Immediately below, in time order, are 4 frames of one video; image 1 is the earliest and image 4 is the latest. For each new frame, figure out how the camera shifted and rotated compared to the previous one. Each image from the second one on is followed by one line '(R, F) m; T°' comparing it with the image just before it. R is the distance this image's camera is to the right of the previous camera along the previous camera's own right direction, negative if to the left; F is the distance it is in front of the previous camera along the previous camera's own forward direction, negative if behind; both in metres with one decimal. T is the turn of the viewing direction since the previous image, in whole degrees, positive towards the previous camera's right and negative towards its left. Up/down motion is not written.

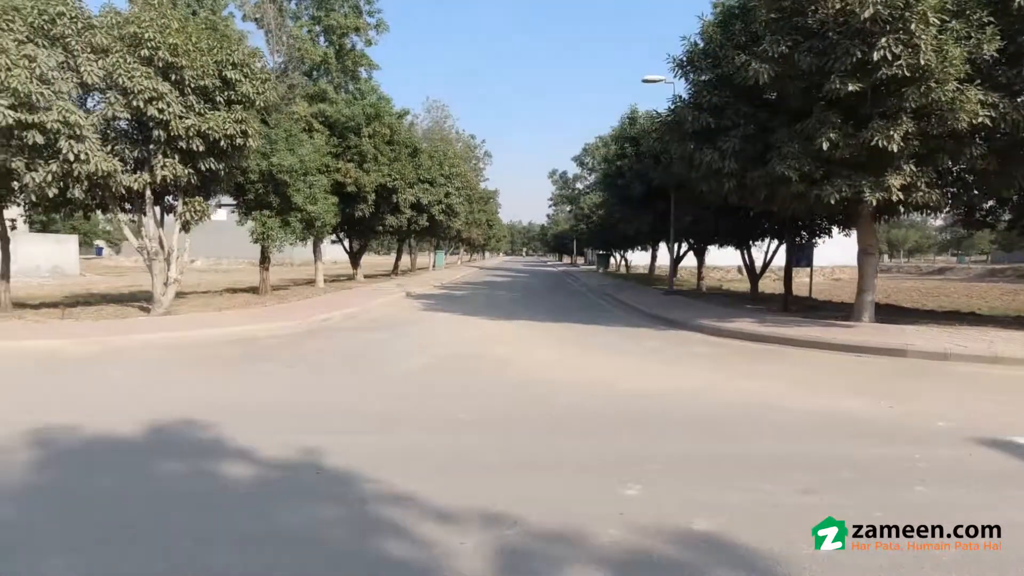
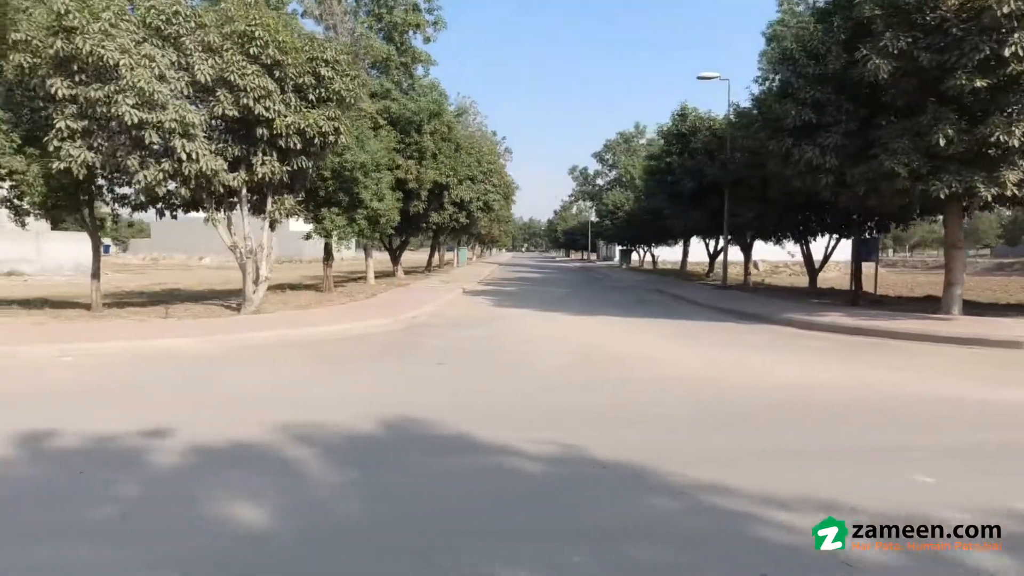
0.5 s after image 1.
(-1.9, -0.1) m; +1°
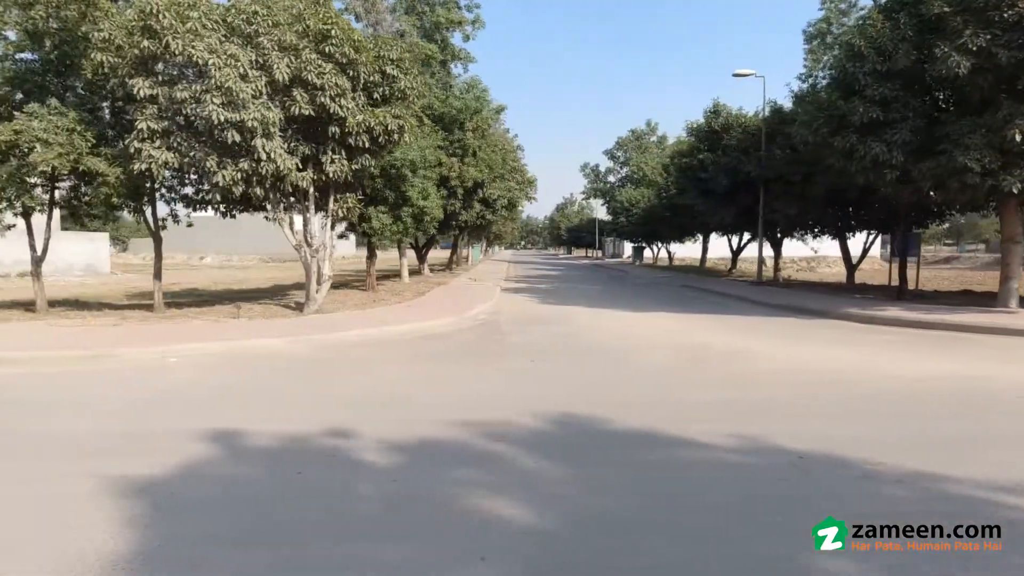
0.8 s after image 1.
(-1.4, -0.1) m; +1°
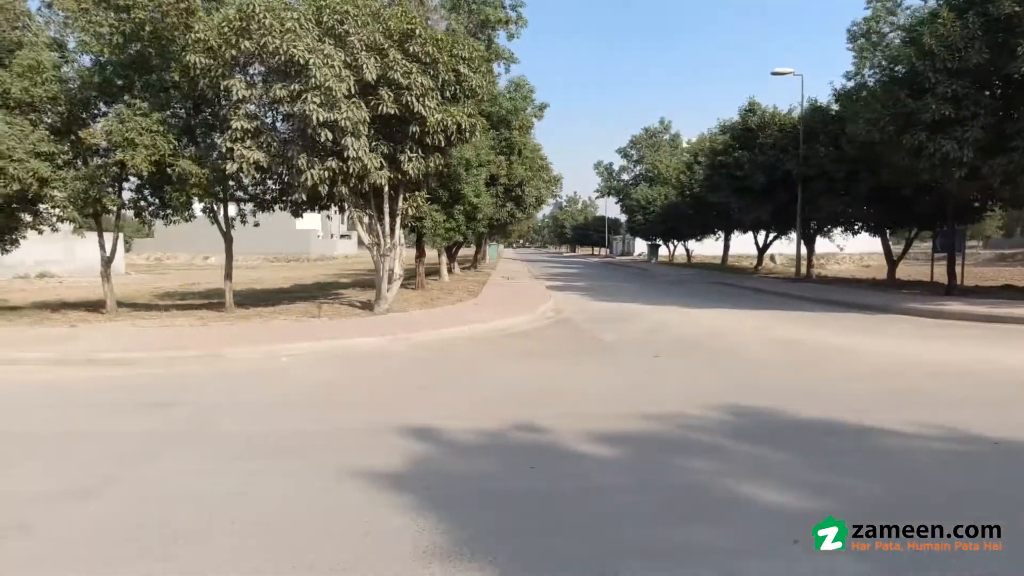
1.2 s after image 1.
(-1.5, -0.1) m; +1°
